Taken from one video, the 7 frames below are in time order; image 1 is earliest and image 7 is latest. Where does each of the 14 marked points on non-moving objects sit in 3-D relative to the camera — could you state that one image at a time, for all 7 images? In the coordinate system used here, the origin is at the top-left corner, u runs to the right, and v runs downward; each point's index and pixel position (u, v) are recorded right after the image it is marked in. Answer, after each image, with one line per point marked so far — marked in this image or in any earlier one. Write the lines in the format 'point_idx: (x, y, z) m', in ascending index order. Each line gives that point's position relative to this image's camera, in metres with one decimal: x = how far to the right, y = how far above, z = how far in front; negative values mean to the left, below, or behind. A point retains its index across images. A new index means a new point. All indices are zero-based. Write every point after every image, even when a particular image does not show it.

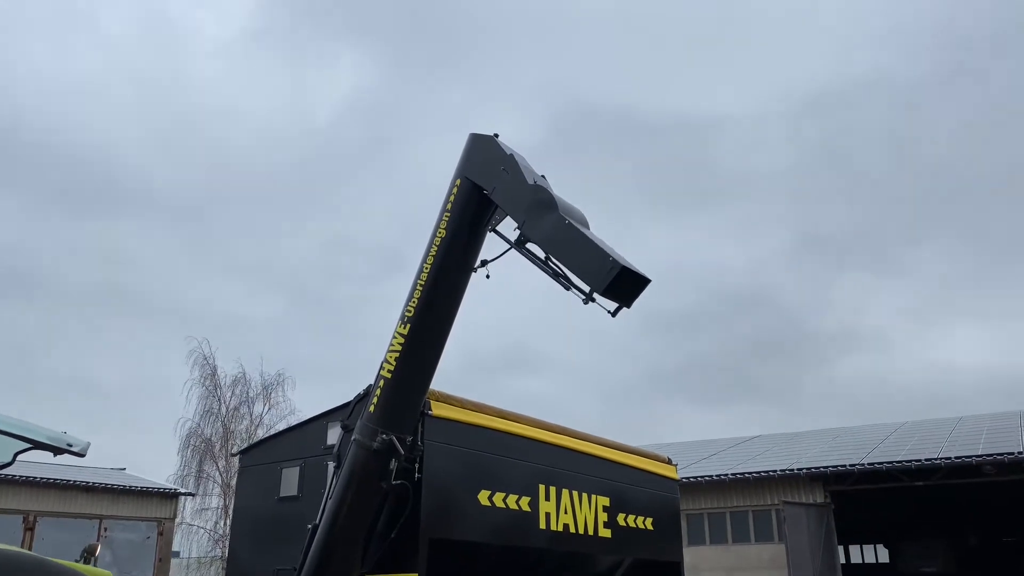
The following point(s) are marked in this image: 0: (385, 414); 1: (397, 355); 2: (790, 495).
0: (-0.8, -0.8, +4.8) m
1: (-0.7, -0.4, +4.8) m
2: (+5.5, -4.1, +15.9) m
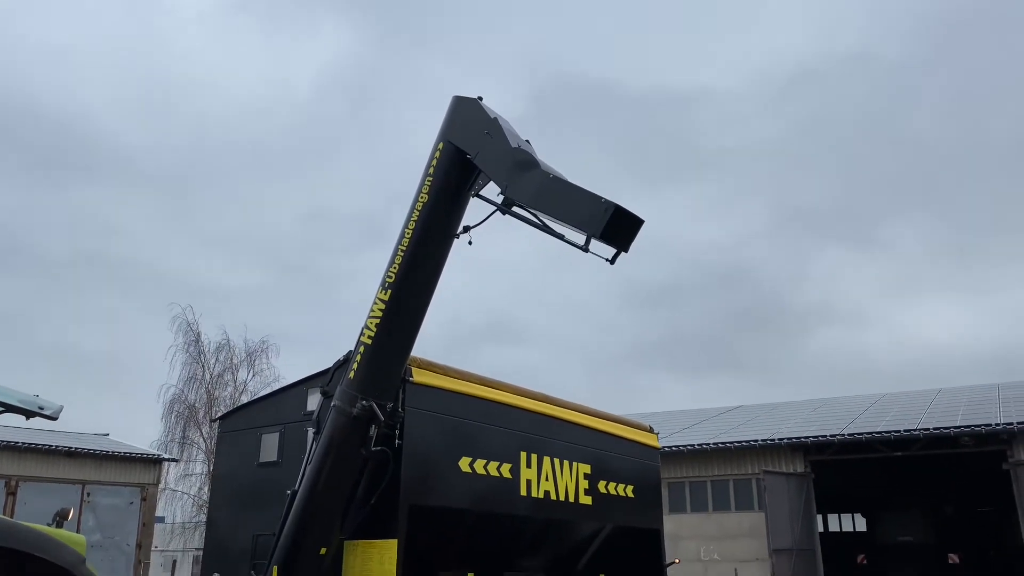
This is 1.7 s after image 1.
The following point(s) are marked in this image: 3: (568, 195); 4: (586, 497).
0: (-0.9, -0.5, +4.8) m
1: (-0.8, -0.2, +4.8) m
2: (+5.2, -3.5, +16.0) m
3: (+0.3, +0.5, +4.2) m
4: (+0.6, -1.7, +6.4) m
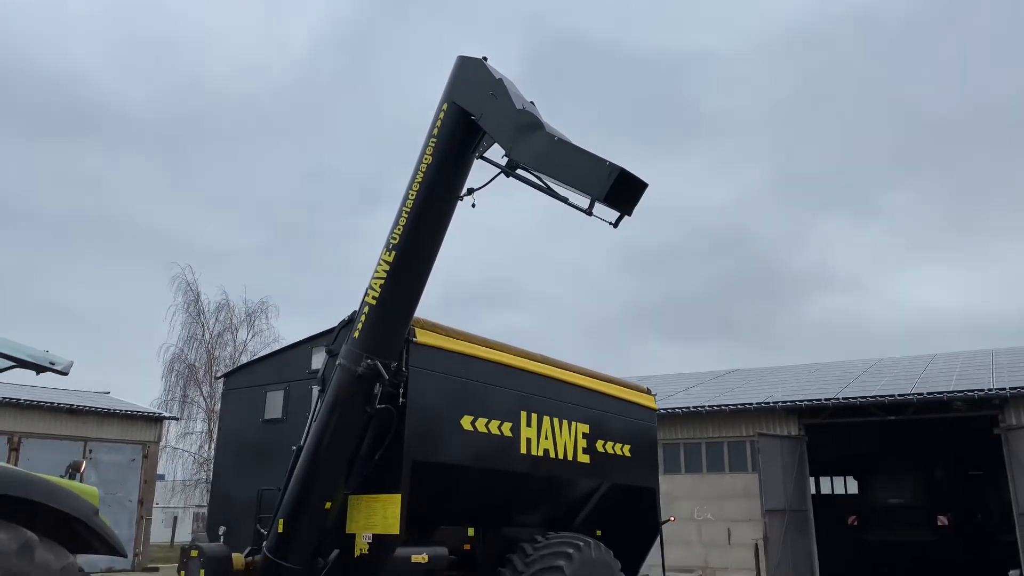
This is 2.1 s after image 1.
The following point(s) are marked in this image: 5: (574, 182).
0: (-0.9, -0.3, +4.8) m
1: (-0.8, 0.0, +4.8) m
2: (+5.1, -2.8, +16.3) m
3: (+0.3, +0.7, +4.2) m
4: (+0.6, -1.4, +6.5) m
5: (+0.3, +0.6, +4.2) m
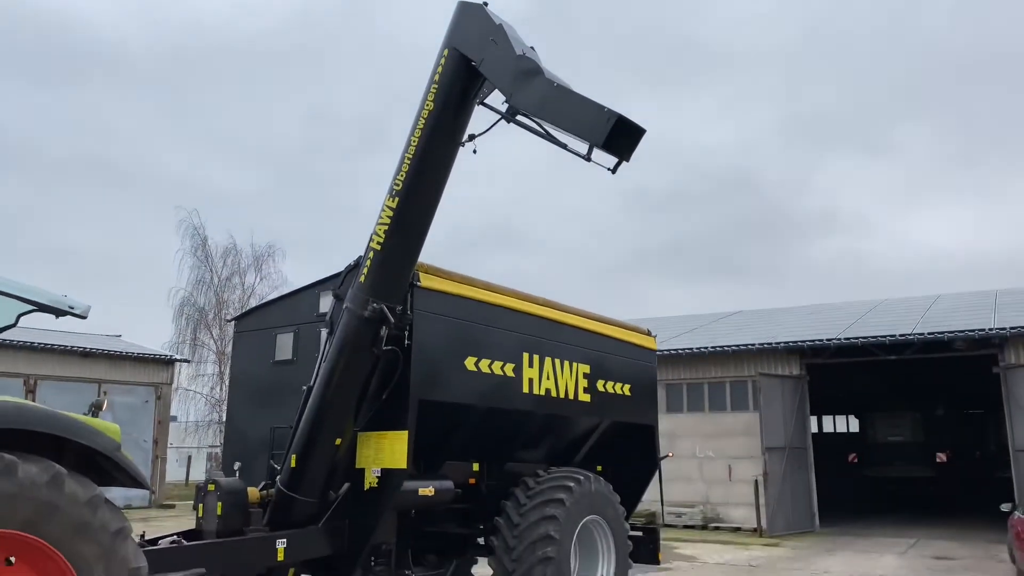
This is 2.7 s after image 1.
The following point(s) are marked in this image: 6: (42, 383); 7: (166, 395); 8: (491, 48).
0: (-0.8, 0.0, +5.0) m
1: (-0.8, +0.4, +4.9) m
2: (+5.3, -1.6, +16.5) m
3: (+0.3, +1.0, +4.3) m
4: (+0.6, -0.9, +6.7) m
5: (+0.3, +0.8, +4.2) m
6: (-9.7, -2.0, +16.6) m
7: (-8.1, -2.5, +18.7) m
8: (-0.1, +1.4, +4.7) m
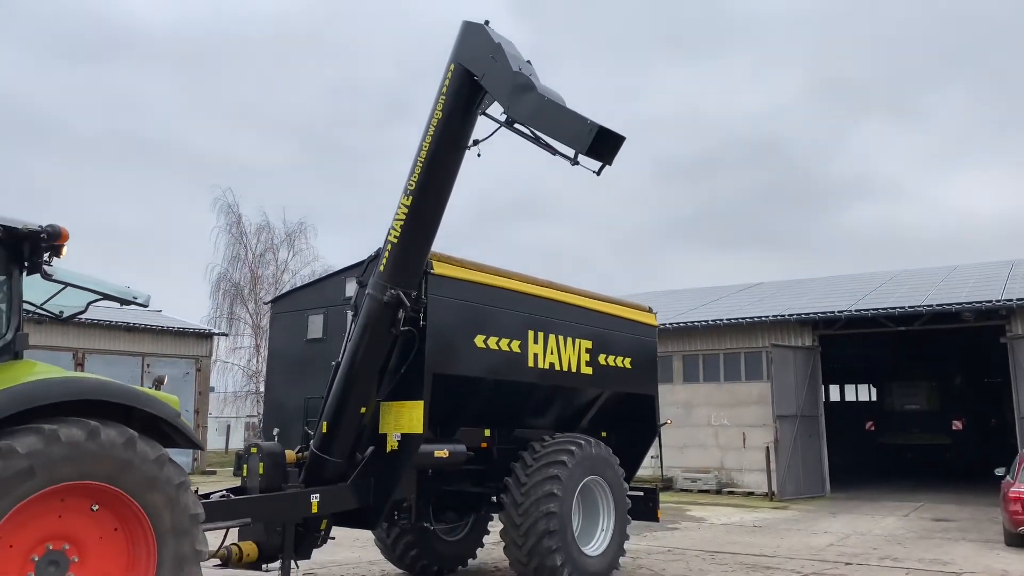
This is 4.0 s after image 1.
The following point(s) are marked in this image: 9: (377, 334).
0: (-0.8, +0.1, +5.6) m
1: (-0.8, +0.5, +5.6) m
2: (+5.7, -1.1, +17.0) m
3: (+0.3, +1.1, +4.9) m
4: (+0.7, -0.7, +7.4) m
5: (+0.3, +0.9, +4.8) m
6: (-9.3, -1.5, +17.7) m
7: (-7.5, -1.9, +19.7) m
8: (-0.1, +1.5, +5.3) m
9: (-1.0, -0.3, +5.7) m
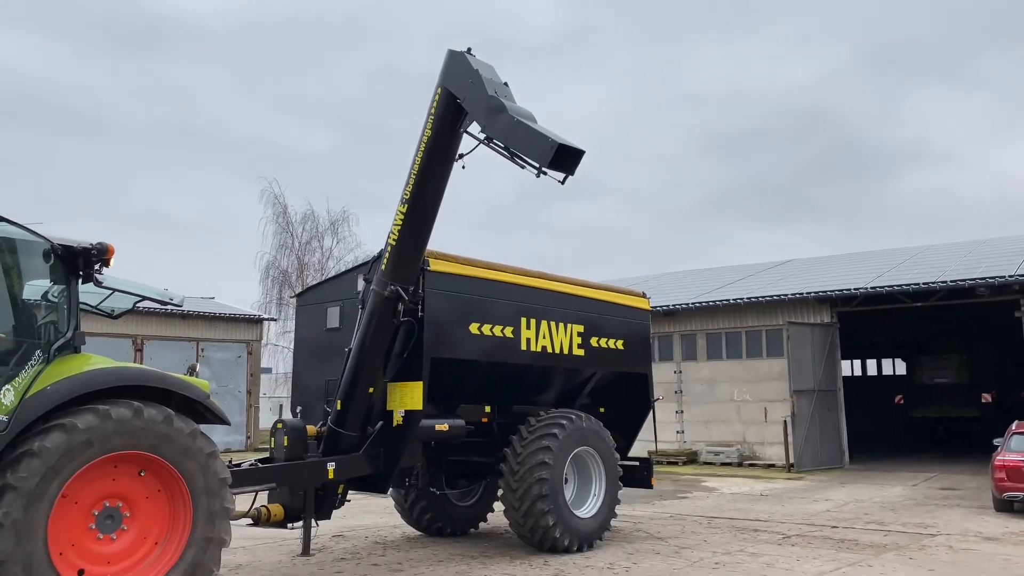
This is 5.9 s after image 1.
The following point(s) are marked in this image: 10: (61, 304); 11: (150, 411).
0: (-1.0, +0.2, +6.5) m
1: (-0.9, +0.5, +6.4) m
2: (+6.3, -0.6, +17.4) m
3: (+0.1, +1.1, +5.6) m
4: (+0.7, -0.6, +8.1) m
5: (+0.1, +0.9, +5.6) m
6: (-8.6, -1.3, +19.0) m
7: (-6.8, -1.7, +21.0) m
8: (-0.3, +1.5, +6.0) m
9: (-1.1, -0.3, +6.5) m
10: (-2.9, -0.1, +5.1) m
11: (-2.3, -0.8, +5.0) m
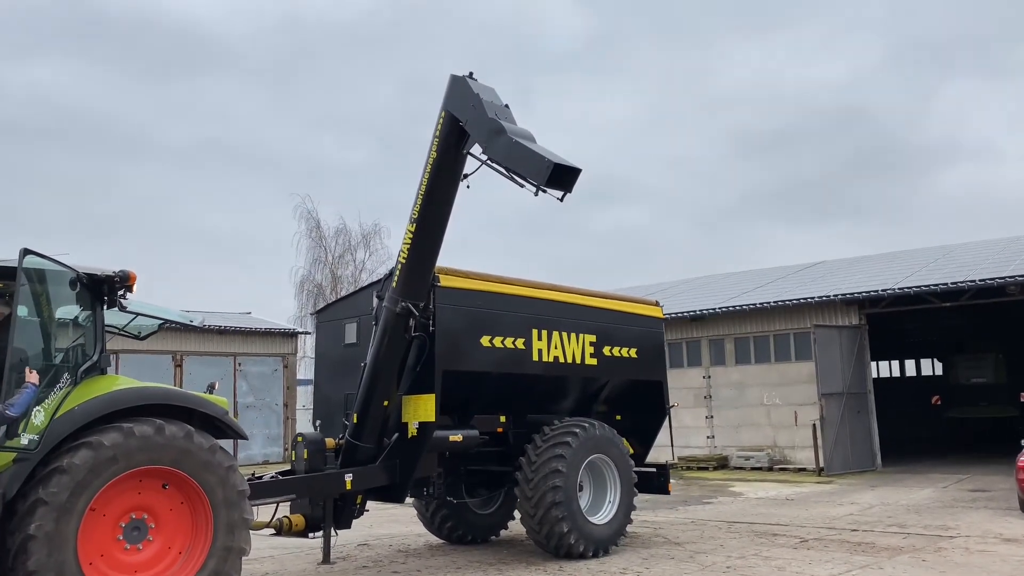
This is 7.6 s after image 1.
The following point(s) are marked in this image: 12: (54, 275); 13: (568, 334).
0: (-0.9, 0.0, +6.7) m
1: (-0.9, +0.4, +6.6) m
2: (+6.8, -0.6, +17.3) m
3: (+0.1, +1.0, +5.8) m
4: (+0.8, -0.7, +8.3) m
5: (+0.1, +0.8, +5.8) m
6: (-7.9, -1.7, +19.6) m
7: (-6.0, -2.1, +21.4) m
8: (-0.3, +1.4, +6.2) m
9: (-1.0, -0.4, +6.8) m
10: (-2.9, -0.3, +5.4) m
11: (-2.3, -0.9, +5.3) m
12: (-3.0, +0.1, +5.2) m
13: (+0.6, -0.5, +8.1) m
